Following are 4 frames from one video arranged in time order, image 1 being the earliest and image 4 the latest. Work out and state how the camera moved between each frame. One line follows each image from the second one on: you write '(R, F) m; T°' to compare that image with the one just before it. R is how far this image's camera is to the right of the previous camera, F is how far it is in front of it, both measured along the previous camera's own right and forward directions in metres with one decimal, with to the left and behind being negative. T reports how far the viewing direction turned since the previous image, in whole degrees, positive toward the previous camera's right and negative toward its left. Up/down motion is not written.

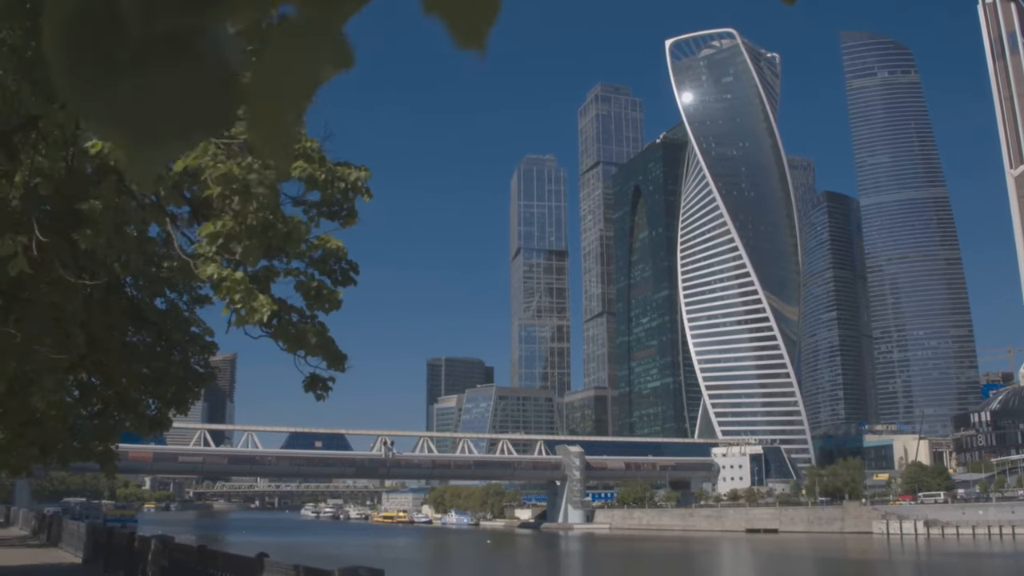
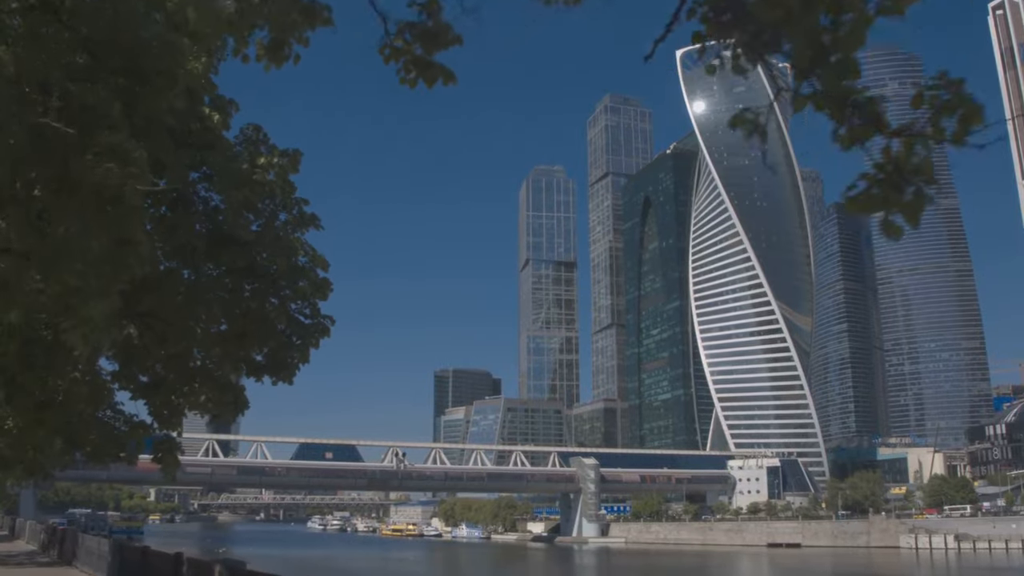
(-1.0, +1.7) m; 0°
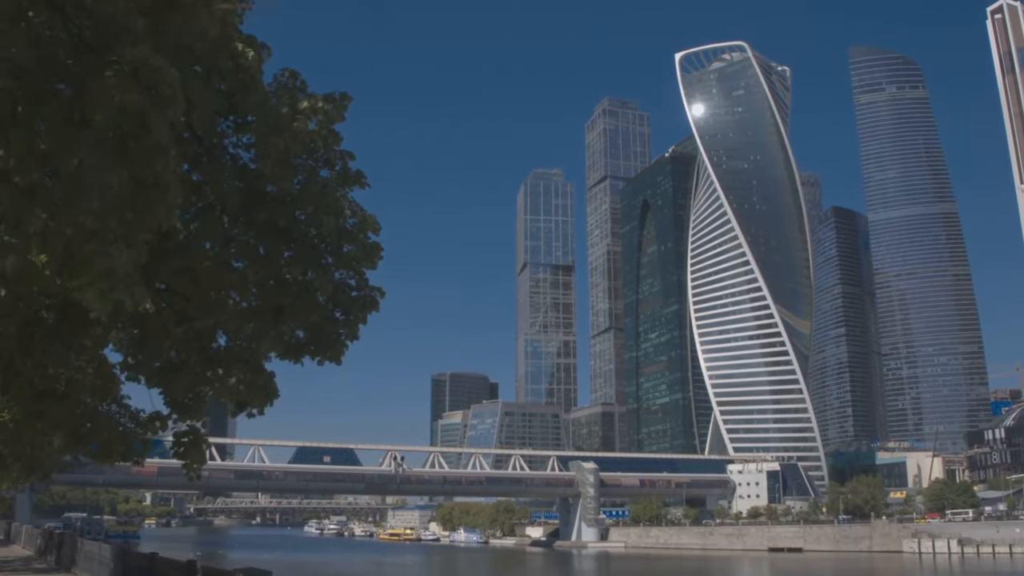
(-0.3, +0.5) m; 0°
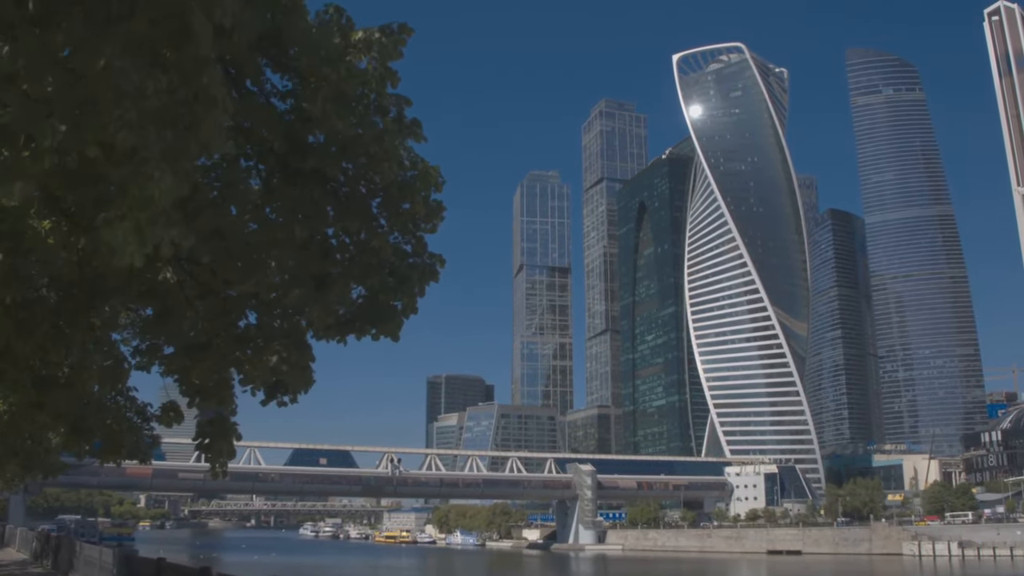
(-0.3, +0.4) m; 0°
